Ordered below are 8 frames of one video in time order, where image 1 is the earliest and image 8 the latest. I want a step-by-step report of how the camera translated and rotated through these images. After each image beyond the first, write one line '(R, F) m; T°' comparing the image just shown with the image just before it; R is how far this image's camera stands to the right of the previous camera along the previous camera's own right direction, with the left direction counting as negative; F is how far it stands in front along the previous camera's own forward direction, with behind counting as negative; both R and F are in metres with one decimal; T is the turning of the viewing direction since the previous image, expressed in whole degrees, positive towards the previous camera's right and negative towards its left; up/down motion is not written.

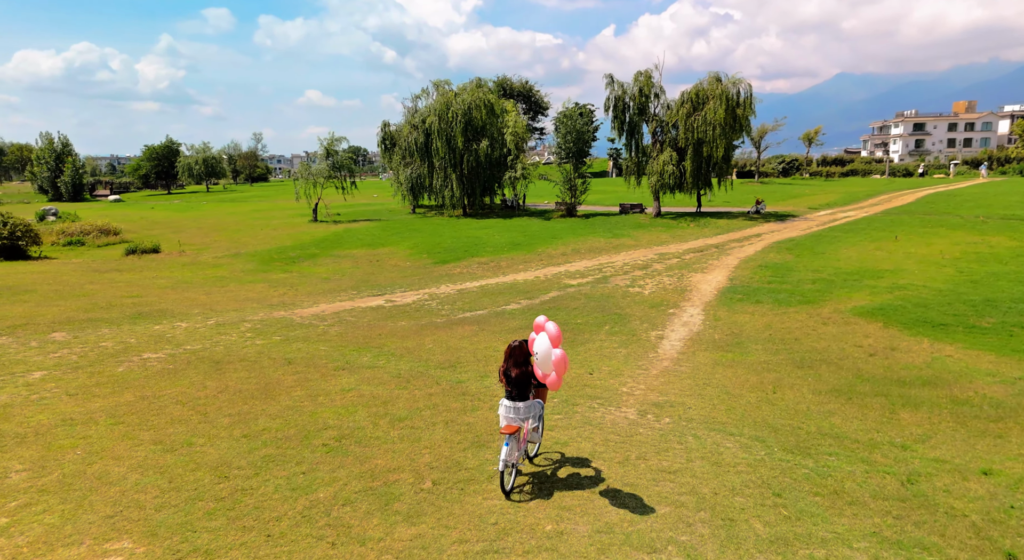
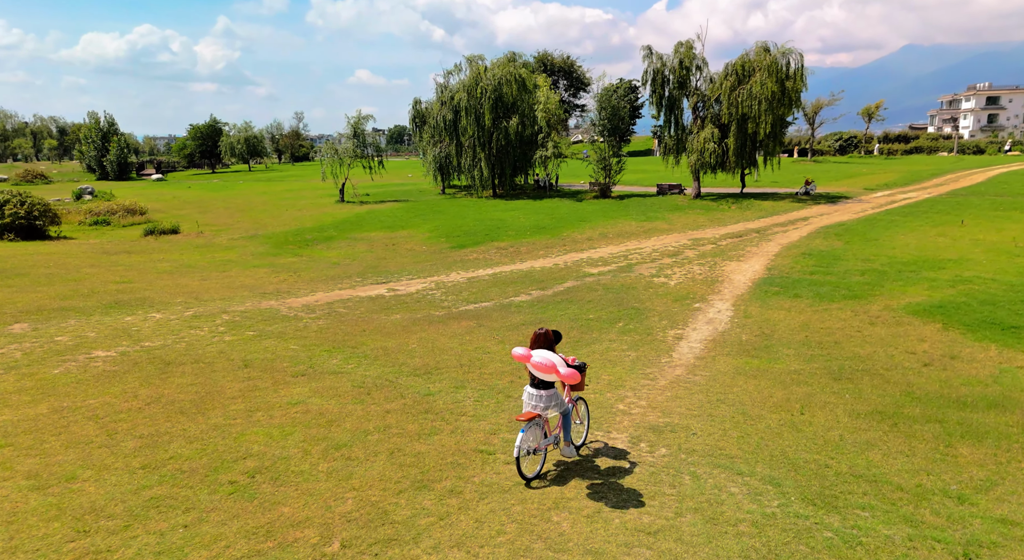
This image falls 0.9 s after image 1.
(+0.9, +1.5) m; -4°
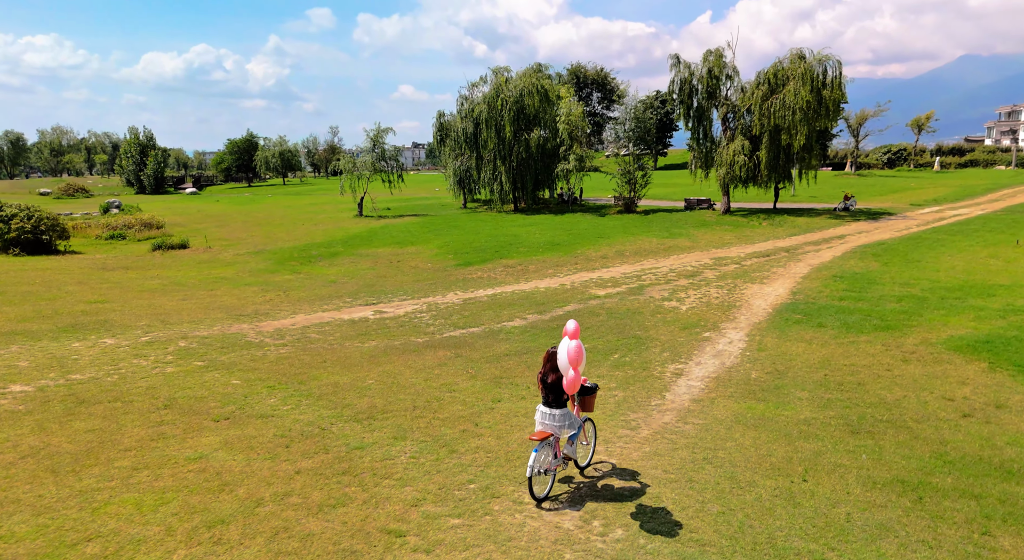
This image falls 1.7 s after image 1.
(+1.1, +1.3) m; -3°
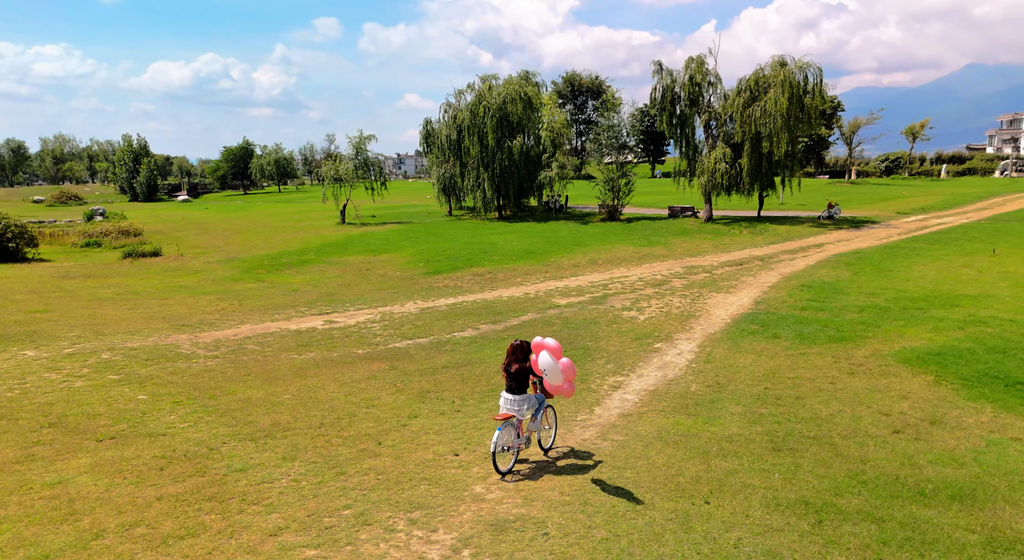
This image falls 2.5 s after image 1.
(+1.3, +0.3) m; 0°
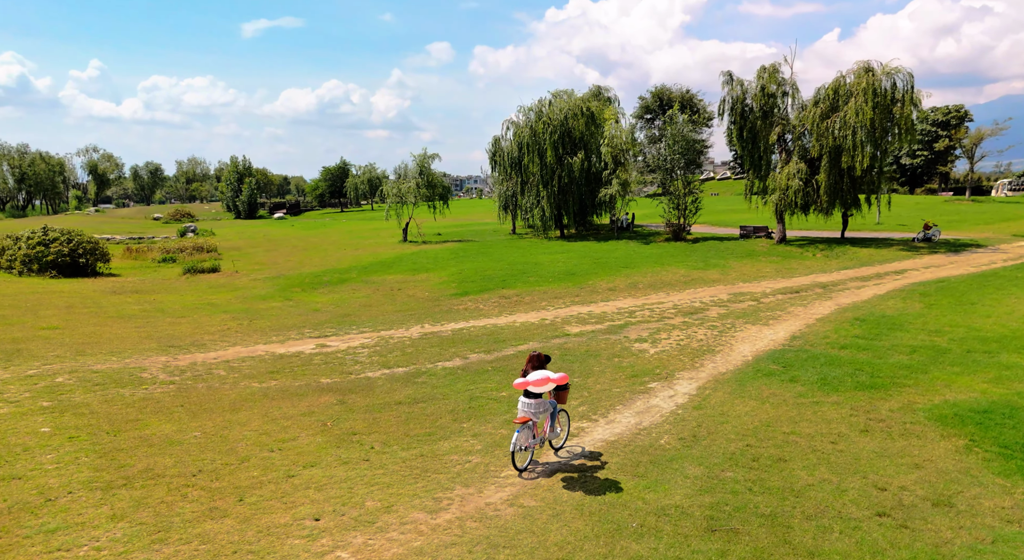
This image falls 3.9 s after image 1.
(+2.5, +1.2) m; -8°
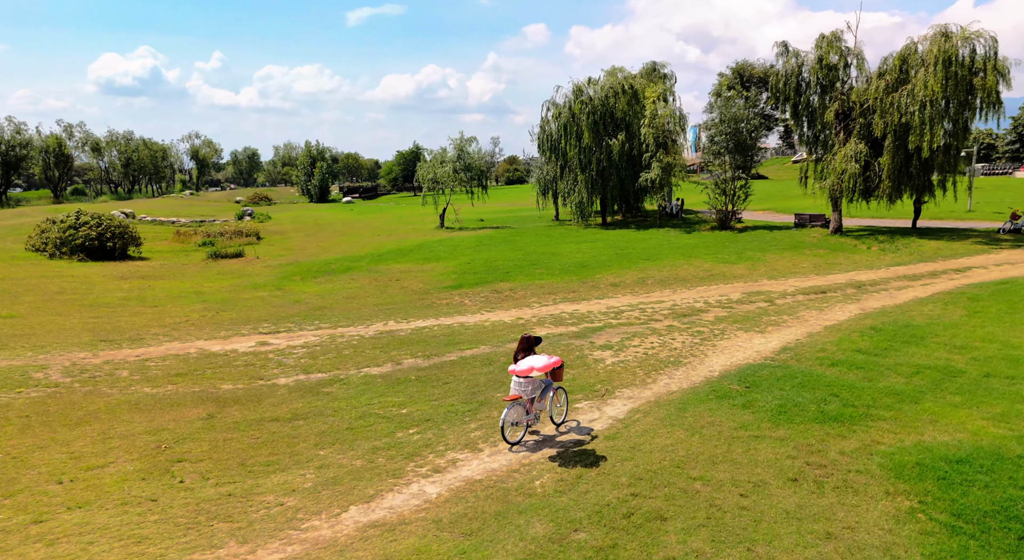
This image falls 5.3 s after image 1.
(+3.3, +1.7) m; -7°
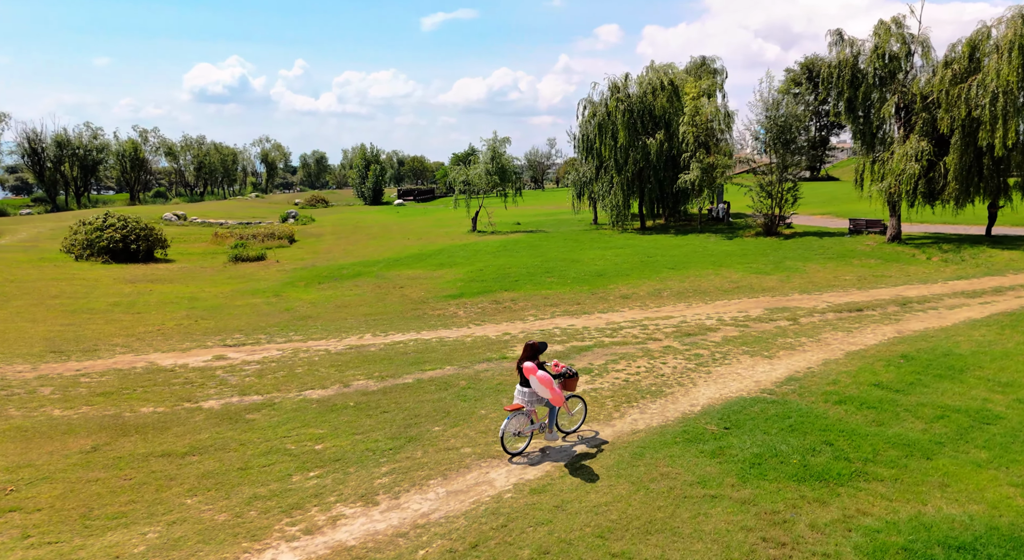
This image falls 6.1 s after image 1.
(+2.2, +1.7) m; -5°
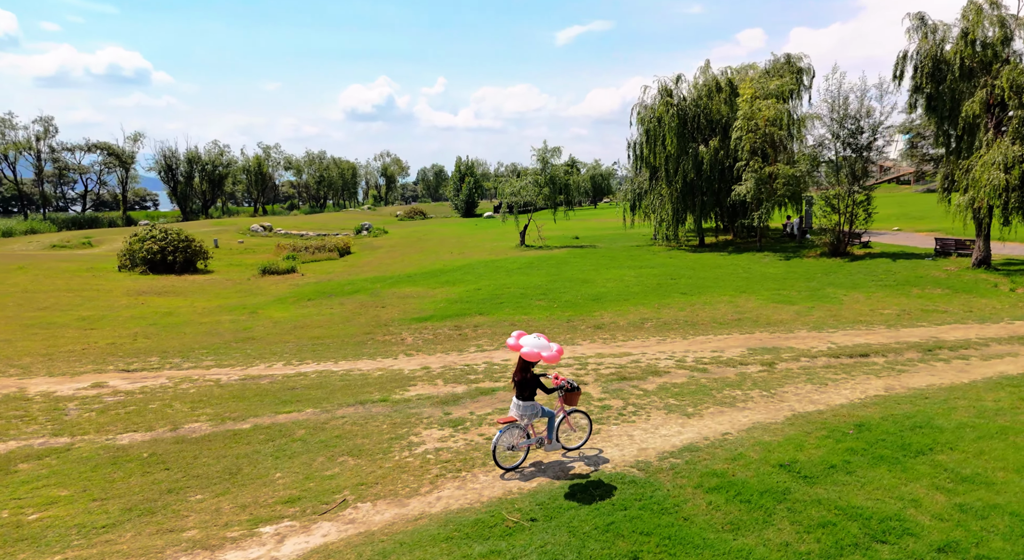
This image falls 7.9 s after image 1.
(+5.2, +2.4) m; -10°
